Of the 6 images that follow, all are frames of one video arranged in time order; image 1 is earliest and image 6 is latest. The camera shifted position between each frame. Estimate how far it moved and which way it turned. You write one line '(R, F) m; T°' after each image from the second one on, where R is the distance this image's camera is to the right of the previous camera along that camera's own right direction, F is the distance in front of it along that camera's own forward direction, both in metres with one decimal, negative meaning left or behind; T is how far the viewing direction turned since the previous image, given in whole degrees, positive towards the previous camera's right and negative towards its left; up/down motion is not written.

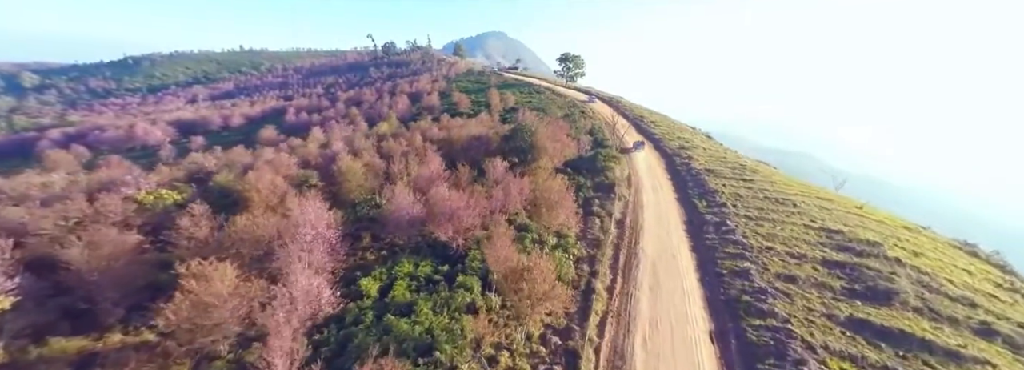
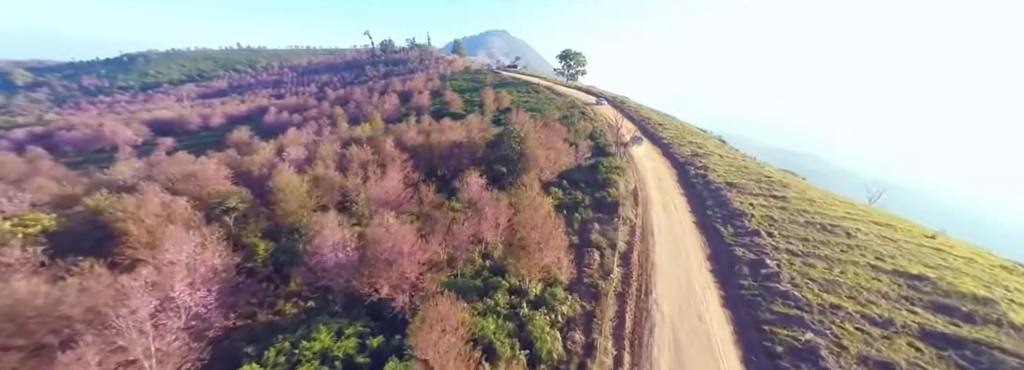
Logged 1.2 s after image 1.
(+2.4, +8.5) m; 0°
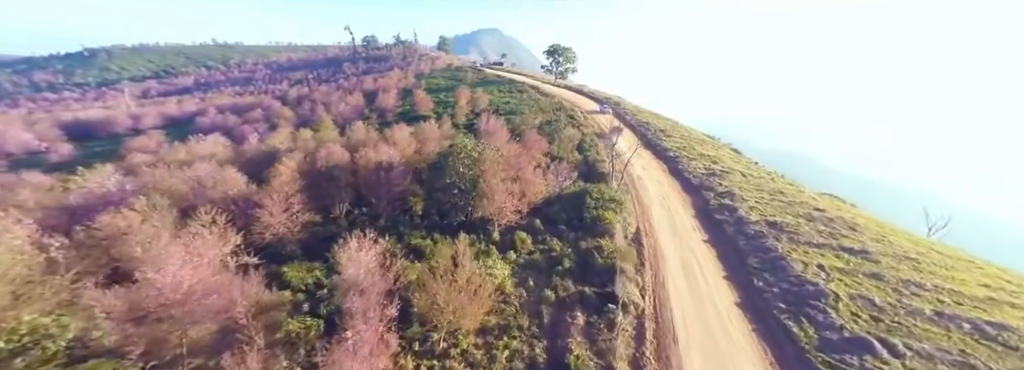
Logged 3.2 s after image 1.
(+4.6, +15.5) m; +1°
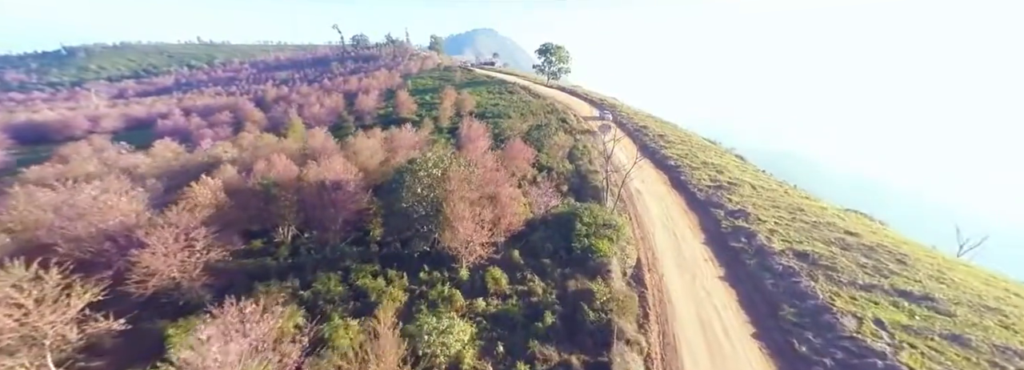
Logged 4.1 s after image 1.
(+2.0, +6.6) m; +1°
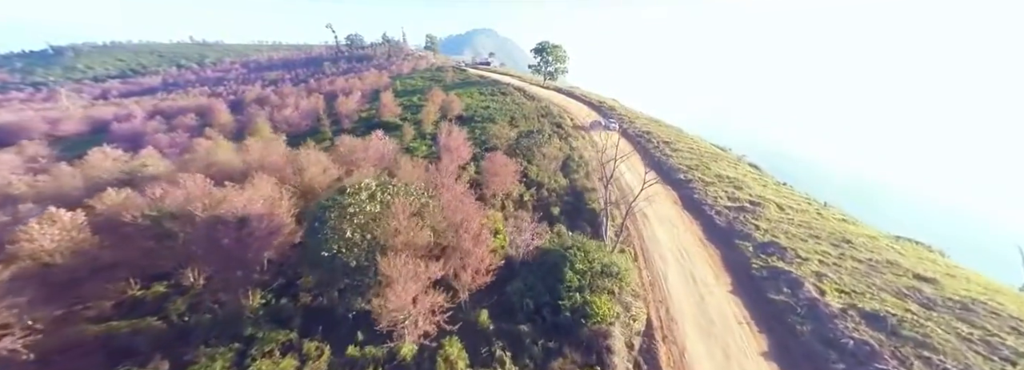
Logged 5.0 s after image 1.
(+2.2, +7.7) m; 0°
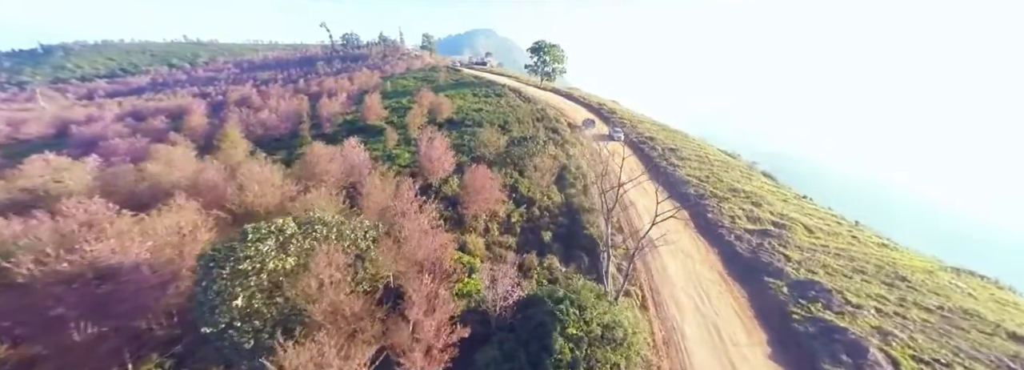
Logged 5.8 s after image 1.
(+1.5, +5.9) m; 0°
